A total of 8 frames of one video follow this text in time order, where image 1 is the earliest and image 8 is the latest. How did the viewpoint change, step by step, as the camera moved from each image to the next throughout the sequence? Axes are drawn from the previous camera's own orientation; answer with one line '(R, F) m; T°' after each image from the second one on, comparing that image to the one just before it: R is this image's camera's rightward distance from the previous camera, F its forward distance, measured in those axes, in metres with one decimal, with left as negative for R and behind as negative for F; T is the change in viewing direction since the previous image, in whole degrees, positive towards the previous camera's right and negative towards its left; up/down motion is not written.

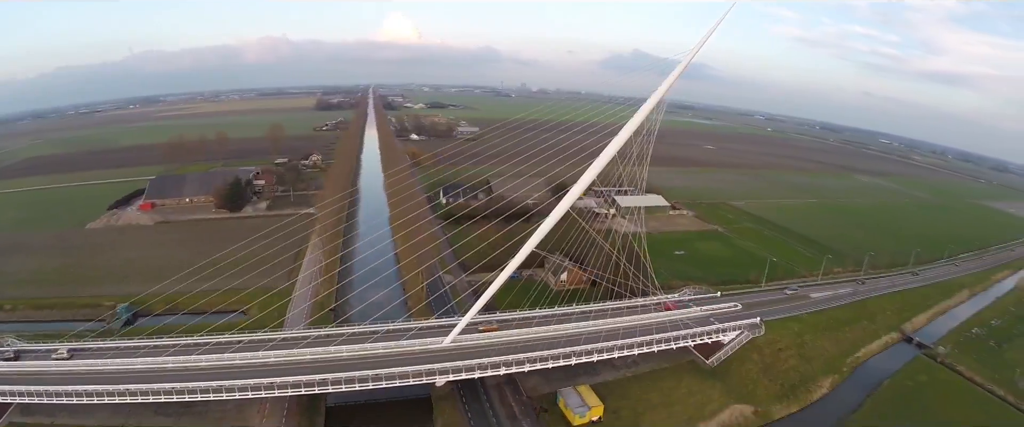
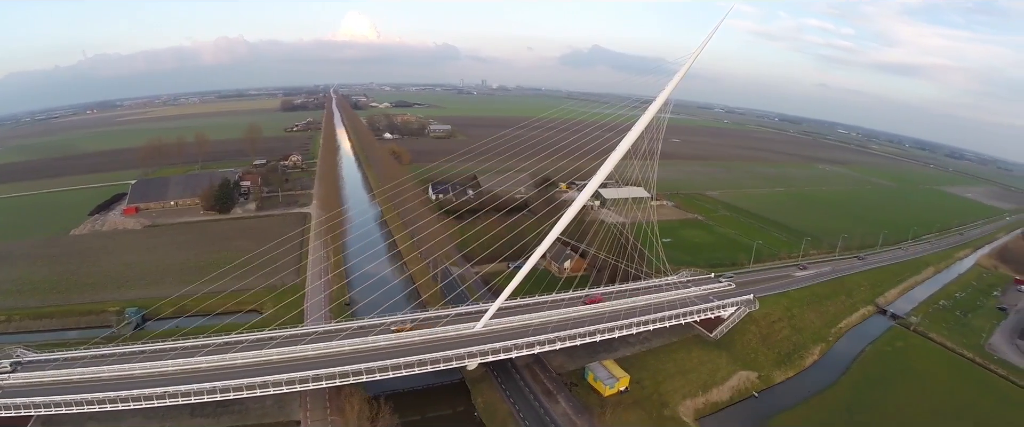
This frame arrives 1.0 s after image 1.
(-1.8, -0.6) m; +3°
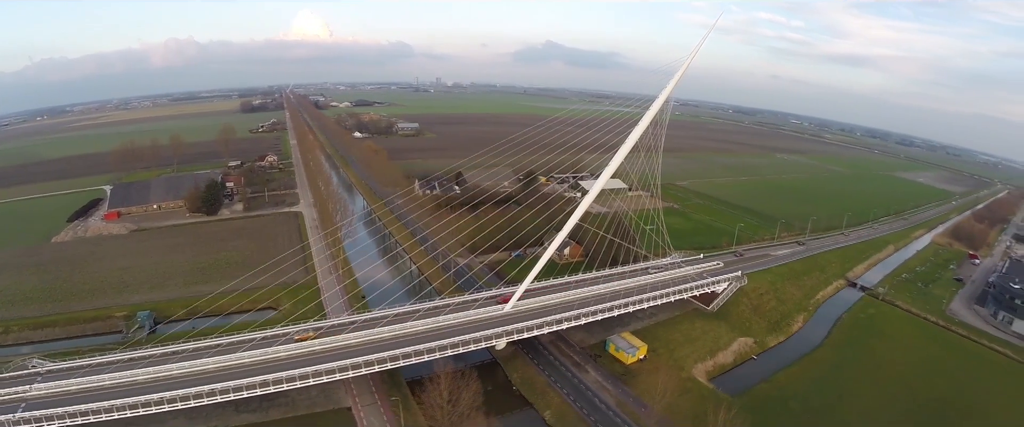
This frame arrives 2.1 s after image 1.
(-1.9, -0.8) m; +4°
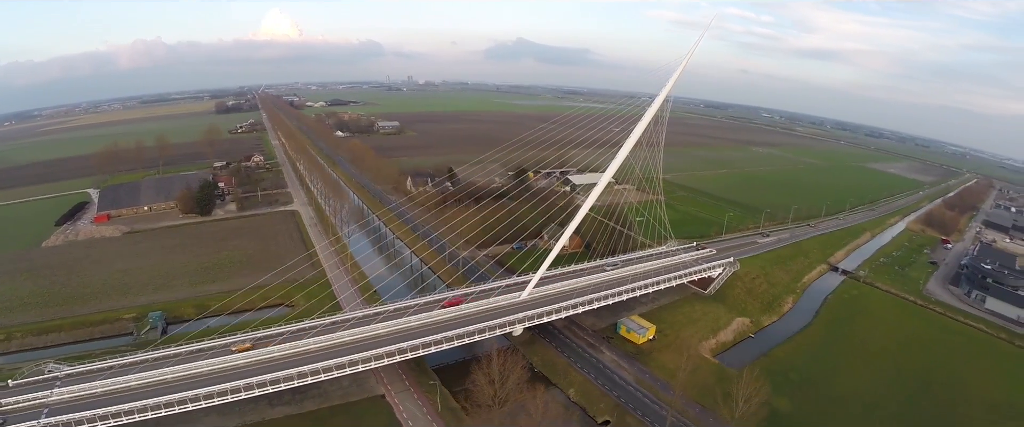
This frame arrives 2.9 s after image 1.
(-1.2, -0.6) m; +2°
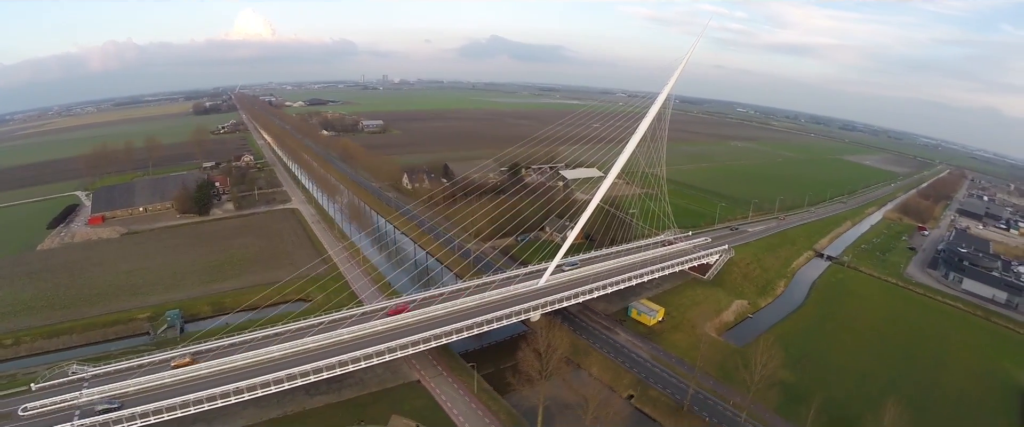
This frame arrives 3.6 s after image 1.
(-1.2, -0.7) m; +2°
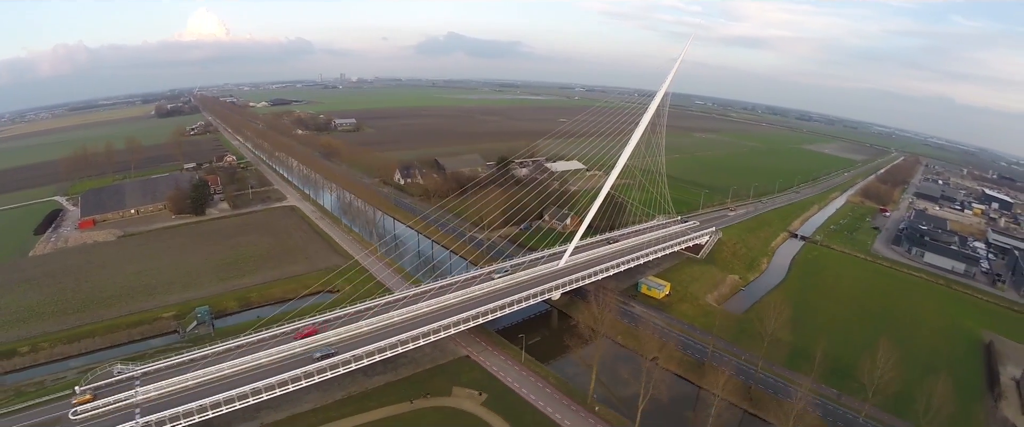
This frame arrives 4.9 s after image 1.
(-2.0, -1.3) m; +3°
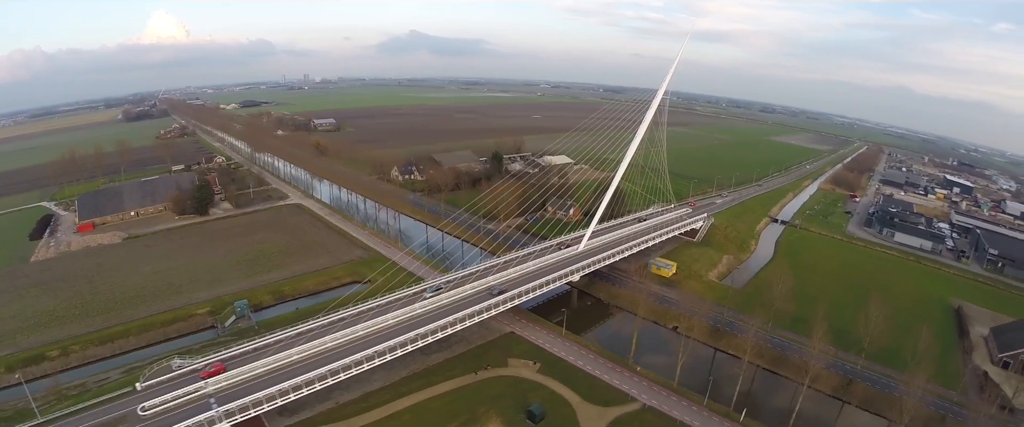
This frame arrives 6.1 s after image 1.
(-2.0, -1.5) m; +3°
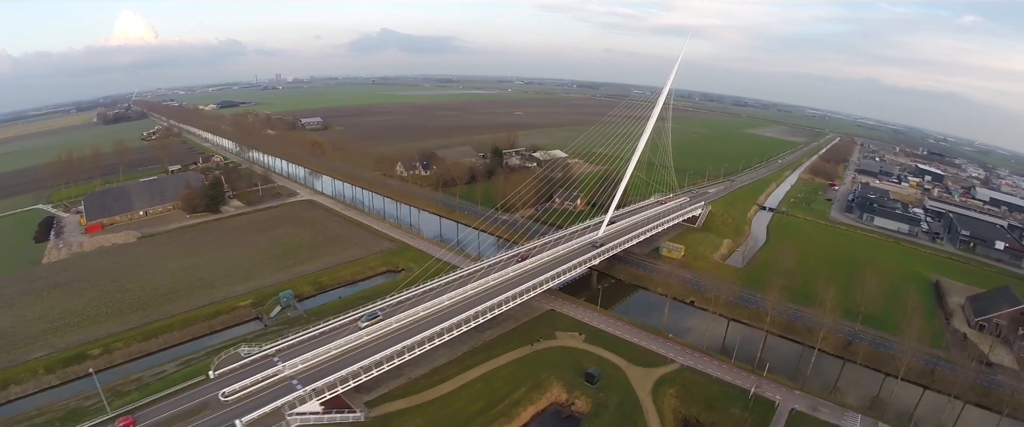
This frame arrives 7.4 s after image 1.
(-2.1, -1.6) m; +2°
